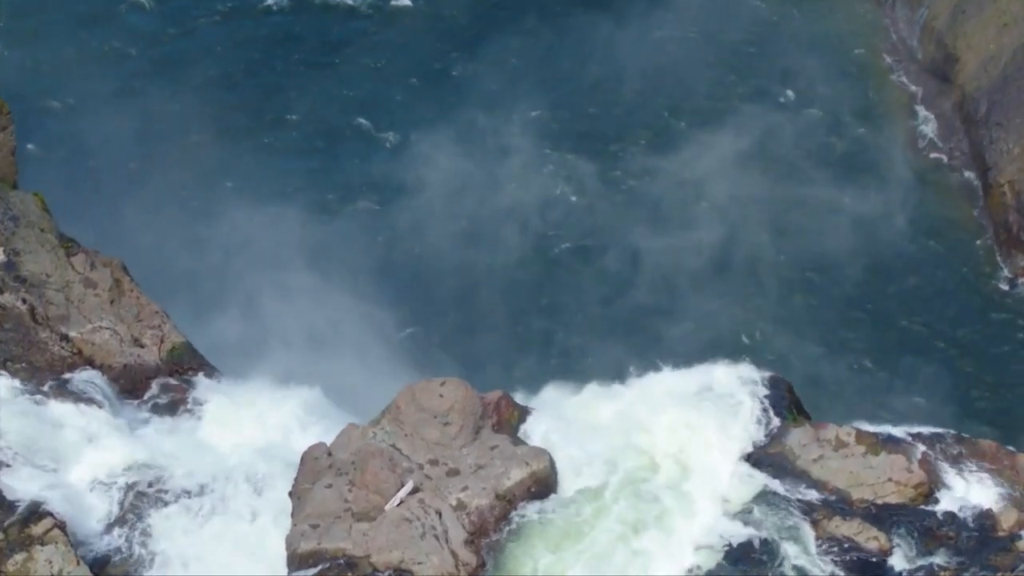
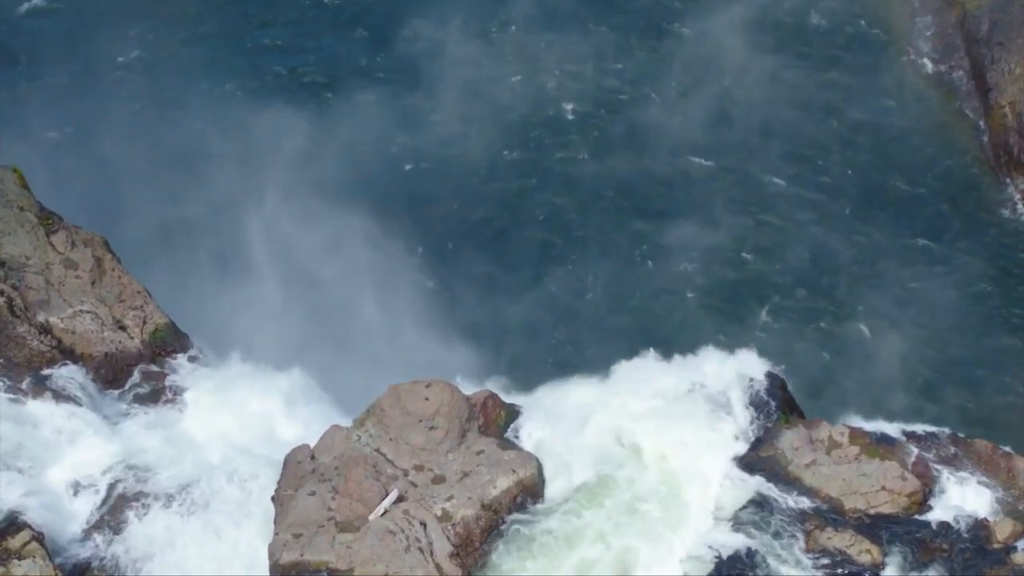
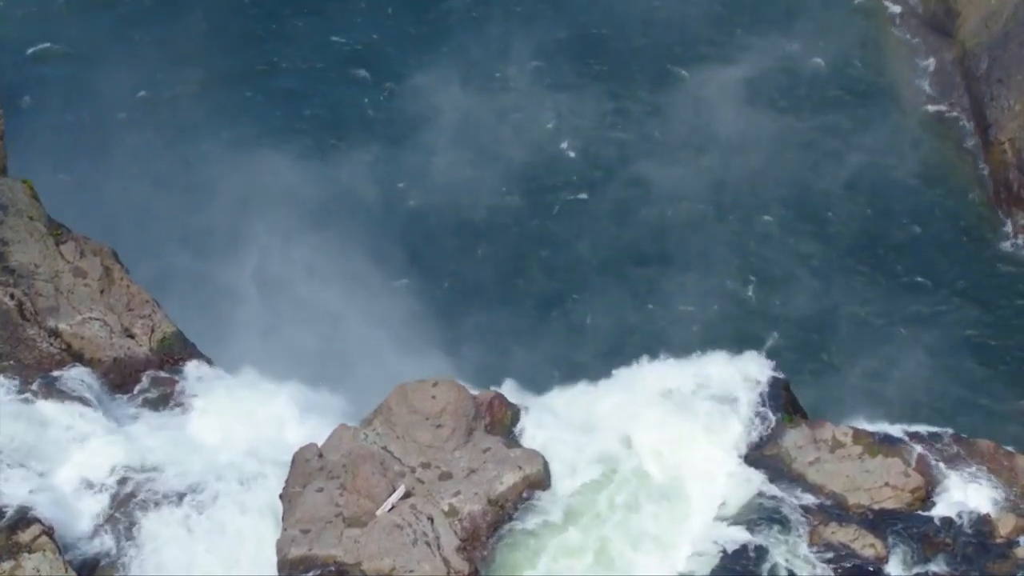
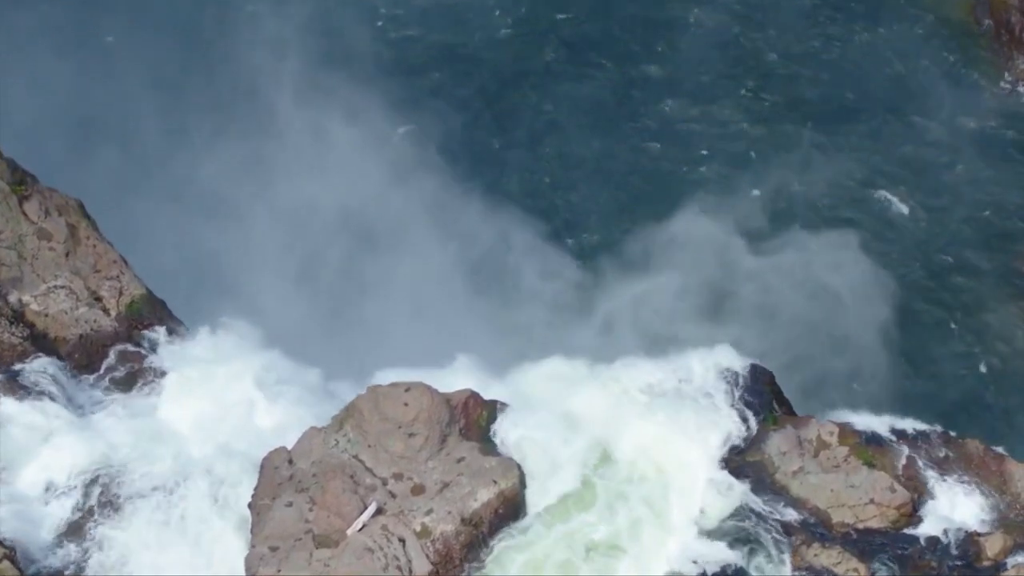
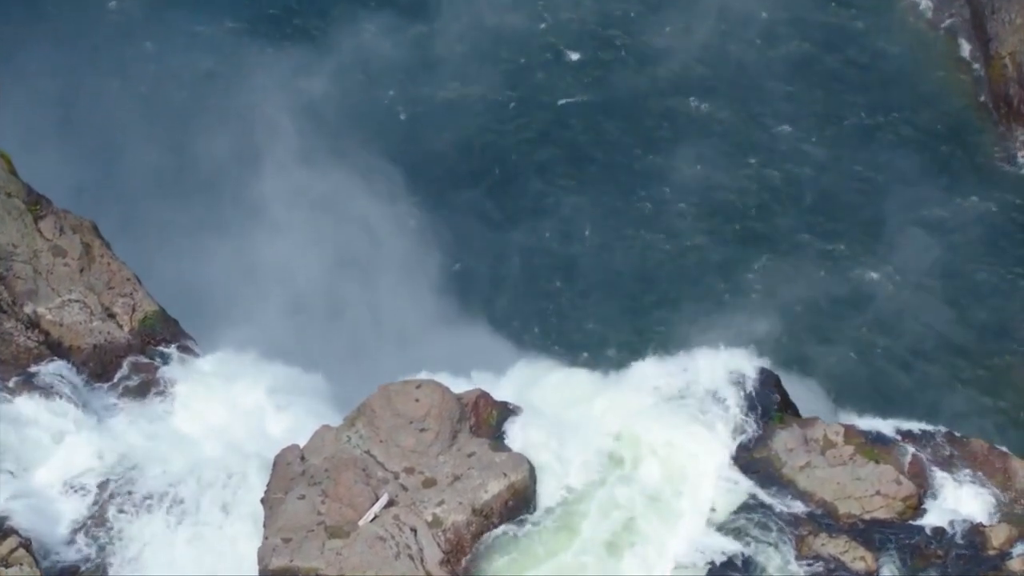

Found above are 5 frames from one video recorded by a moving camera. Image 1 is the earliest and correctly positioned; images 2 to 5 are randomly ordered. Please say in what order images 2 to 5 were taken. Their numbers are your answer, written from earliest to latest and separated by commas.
3, 2, 5, 4
